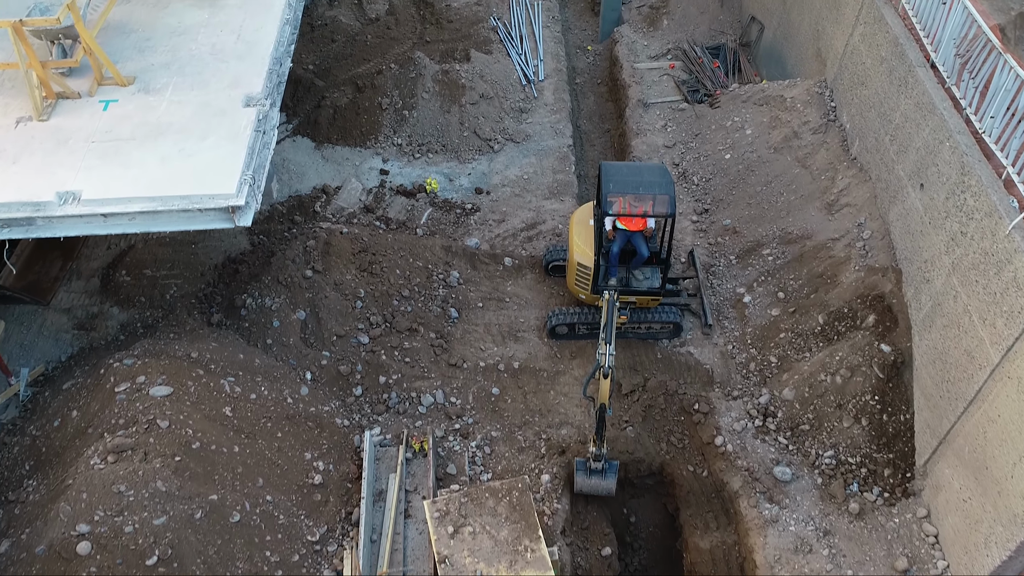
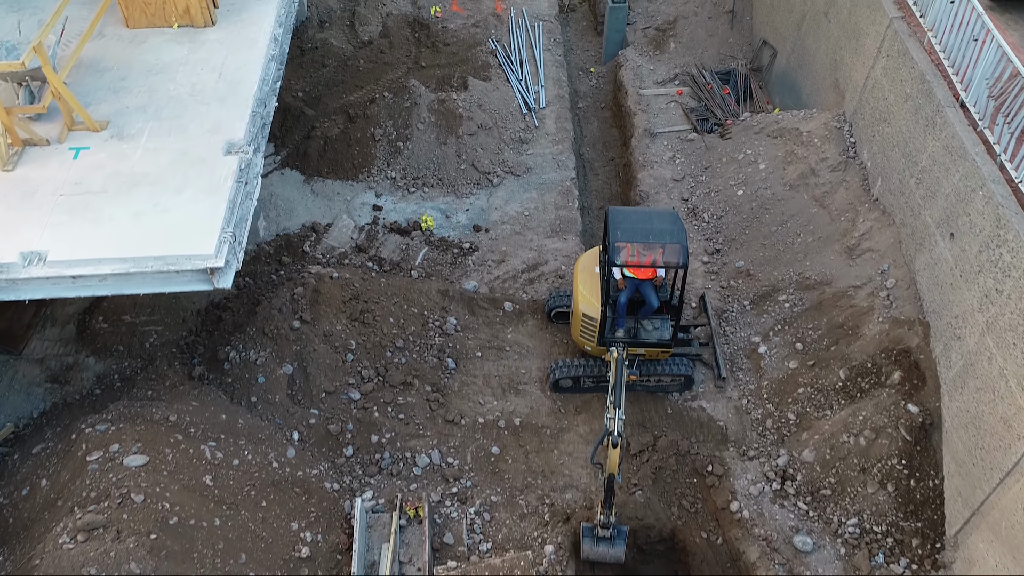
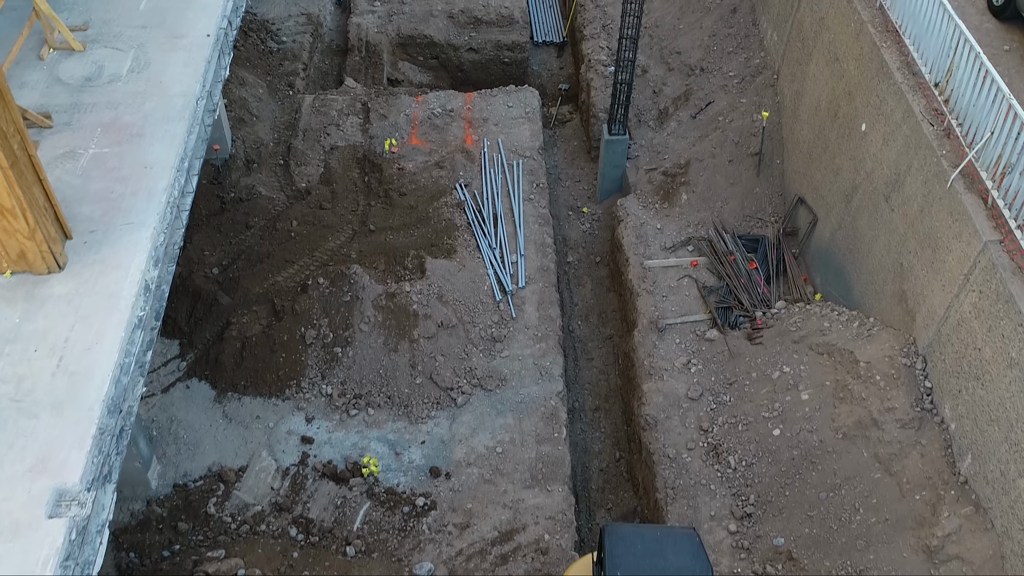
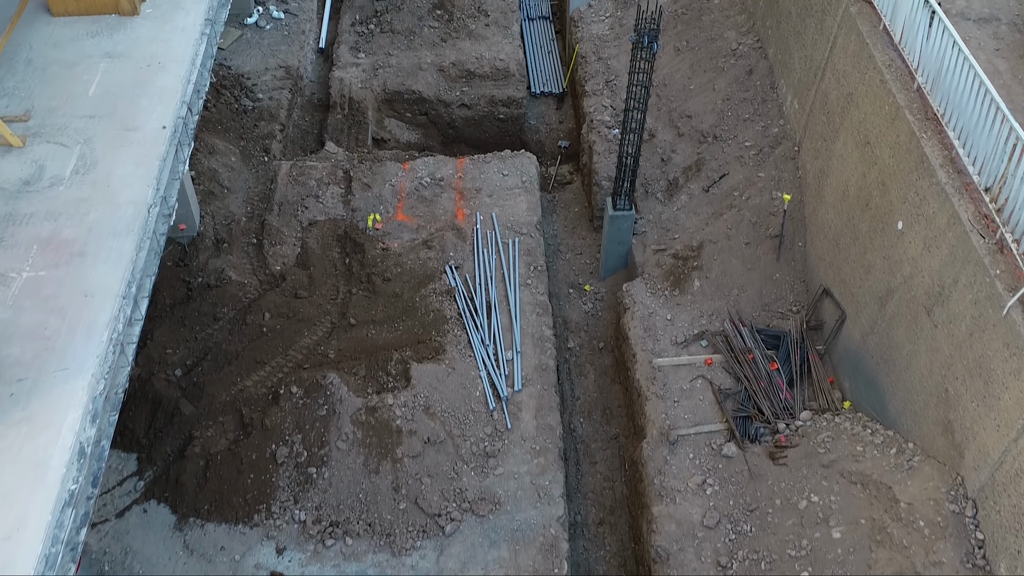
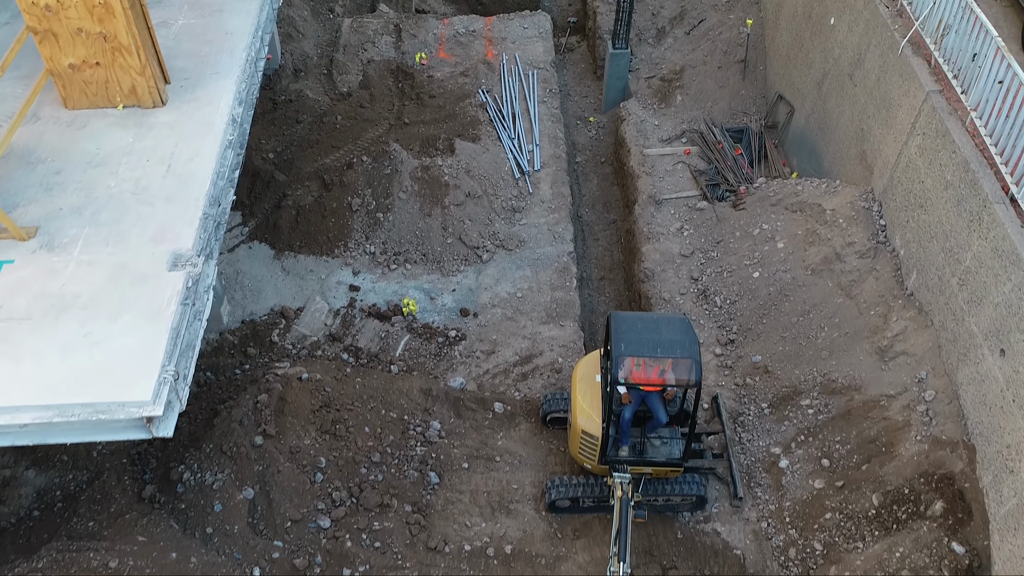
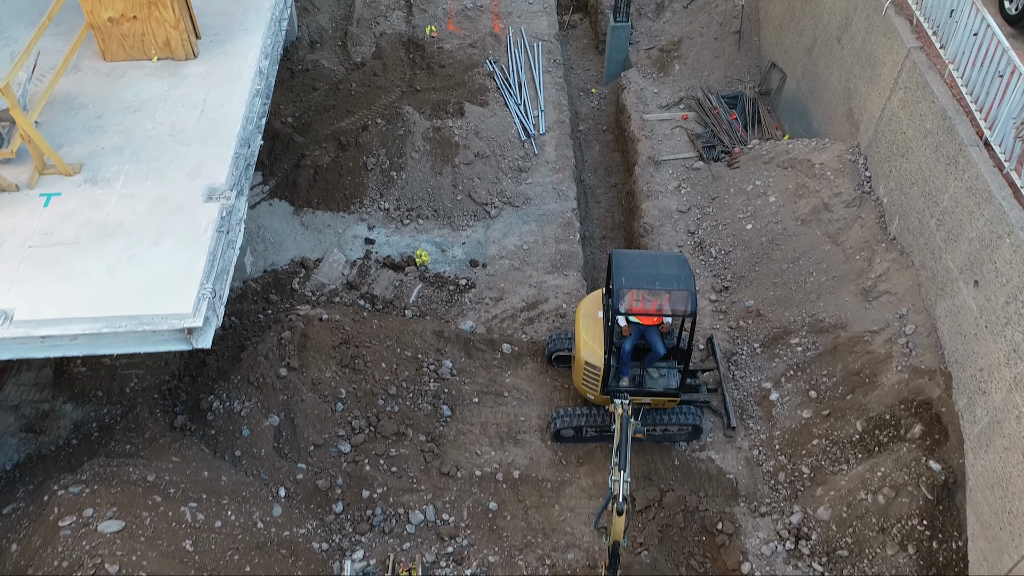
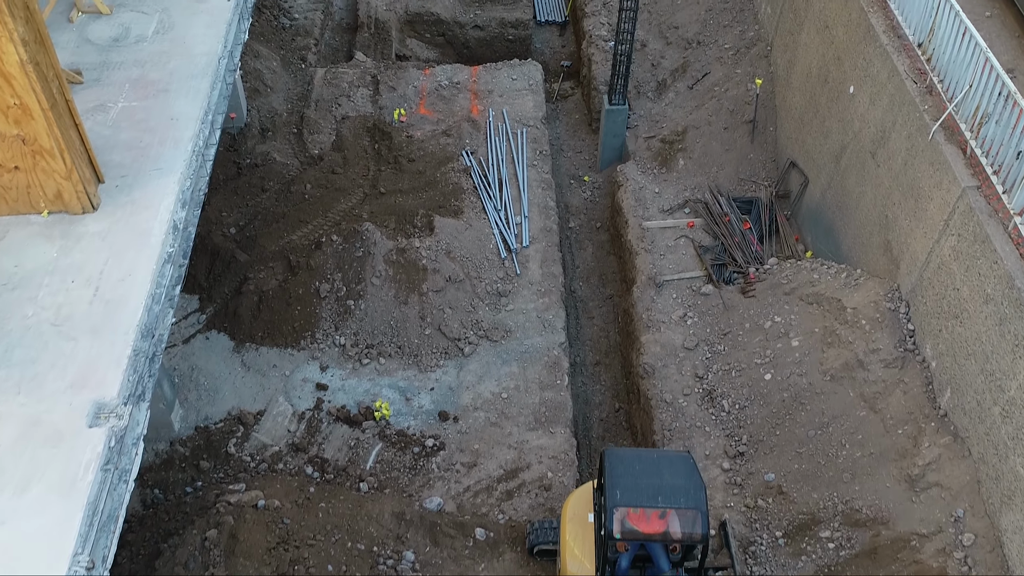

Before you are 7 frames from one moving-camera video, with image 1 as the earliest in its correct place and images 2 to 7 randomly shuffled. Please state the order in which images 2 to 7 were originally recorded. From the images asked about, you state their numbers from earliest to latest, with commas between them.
2, 6, 5, 7, 3, 4
